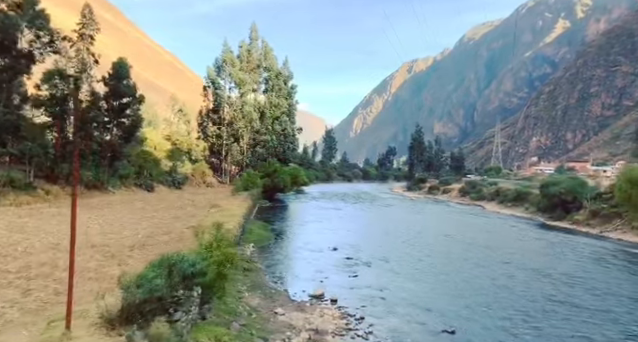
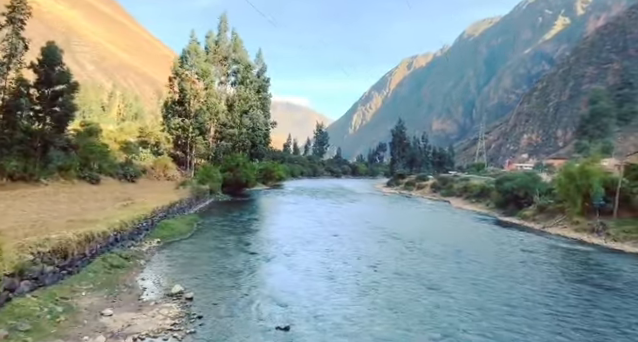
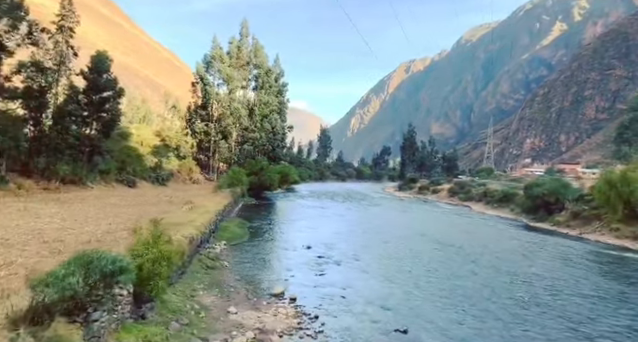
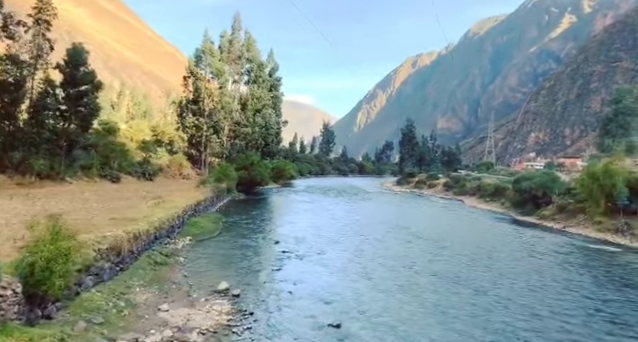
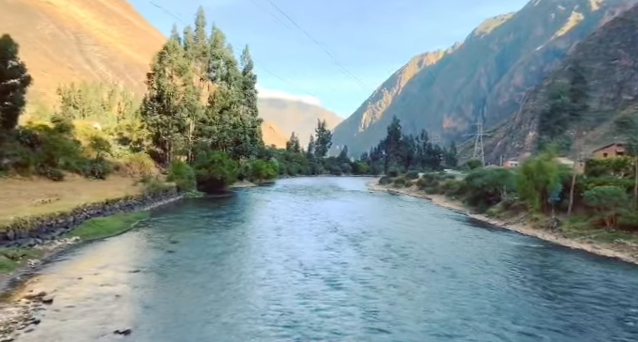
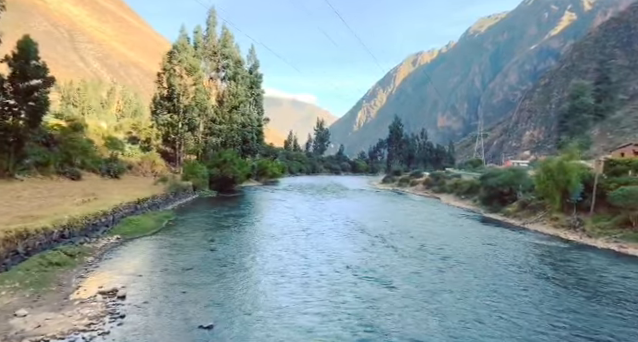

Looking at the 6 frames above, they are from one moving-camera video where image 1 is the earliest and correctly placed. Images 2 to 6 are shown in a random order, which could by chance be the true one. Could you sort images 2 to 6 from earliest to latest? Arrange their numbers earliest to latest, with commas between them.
3, 4, 2, 6, 5
